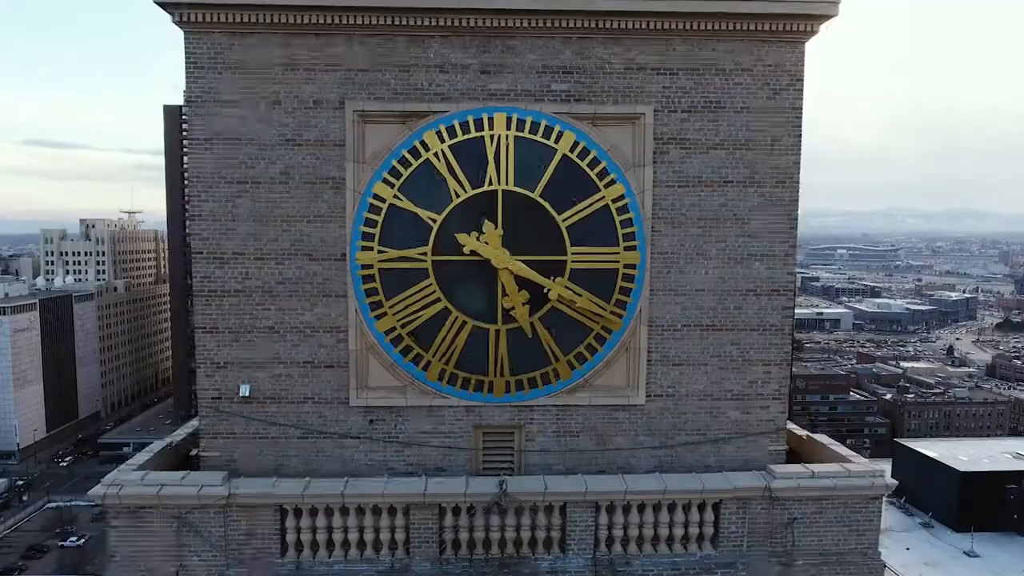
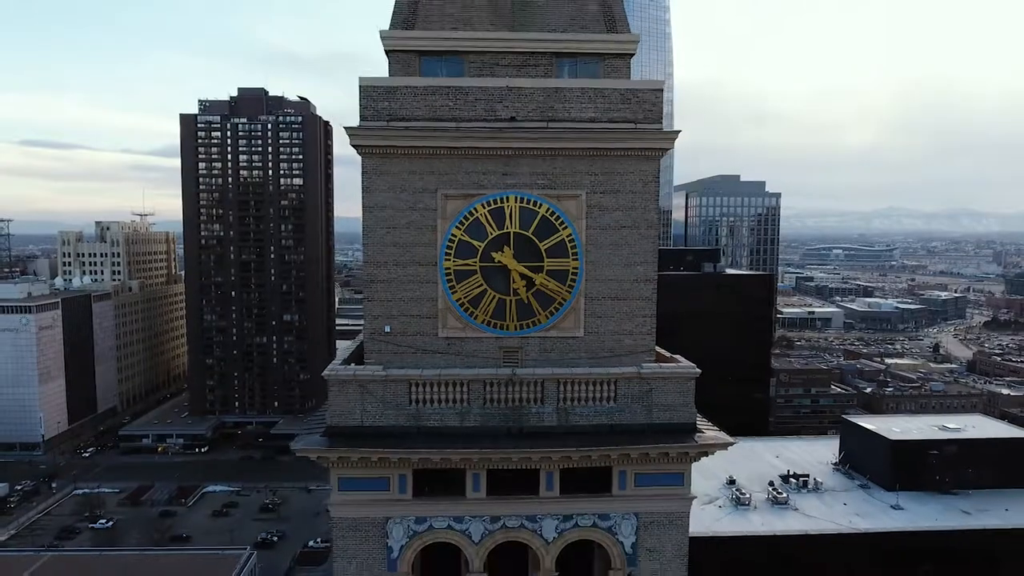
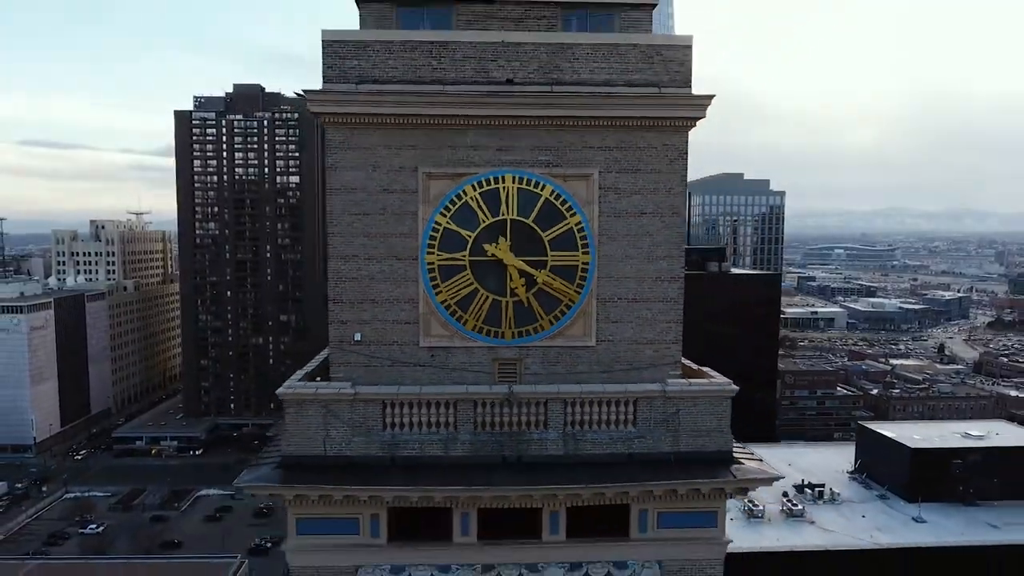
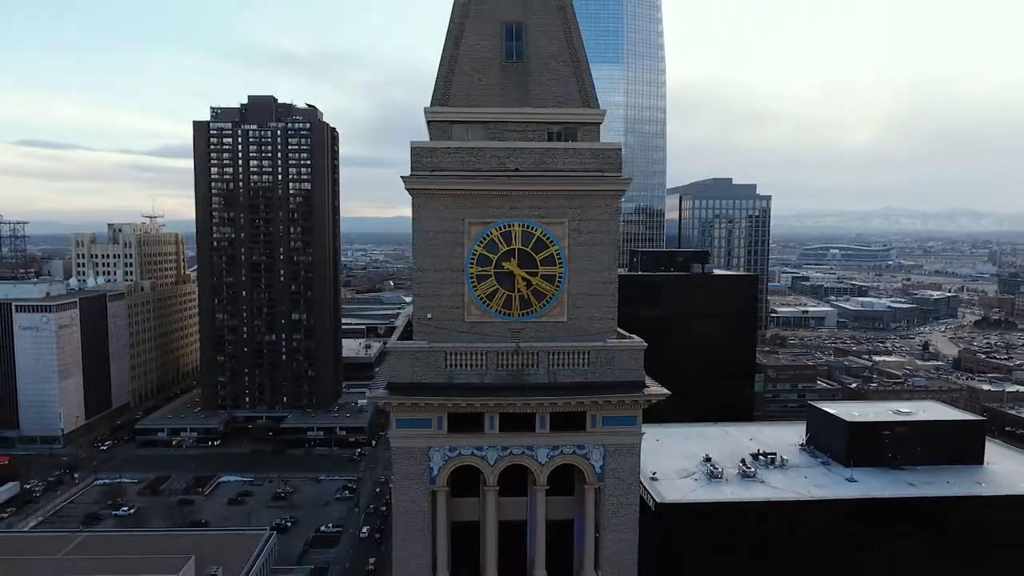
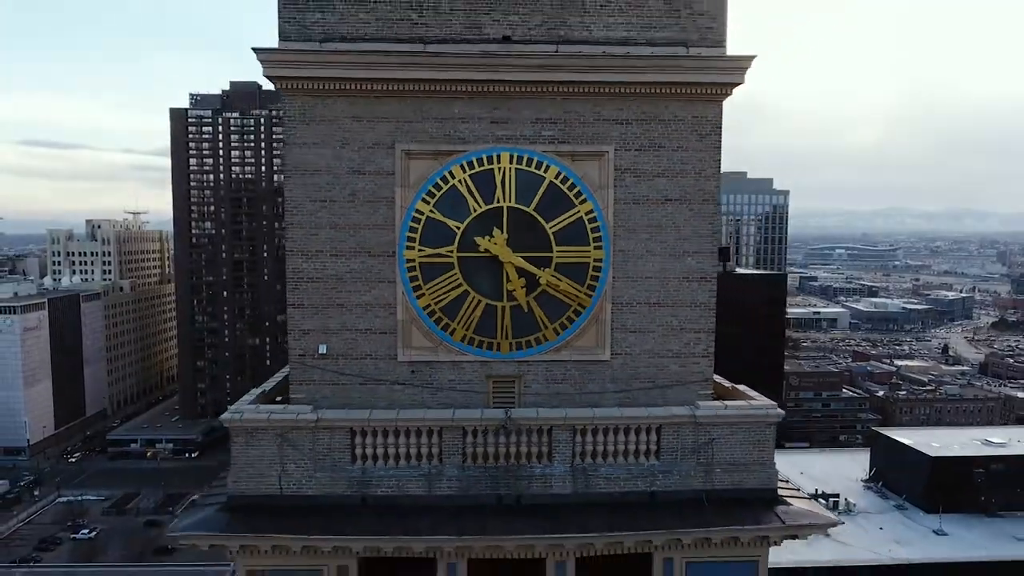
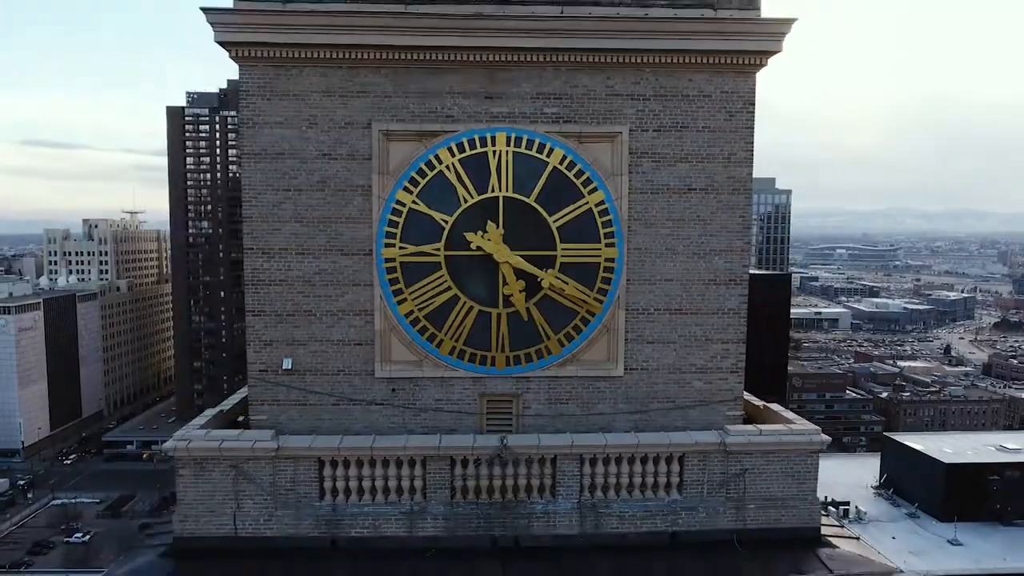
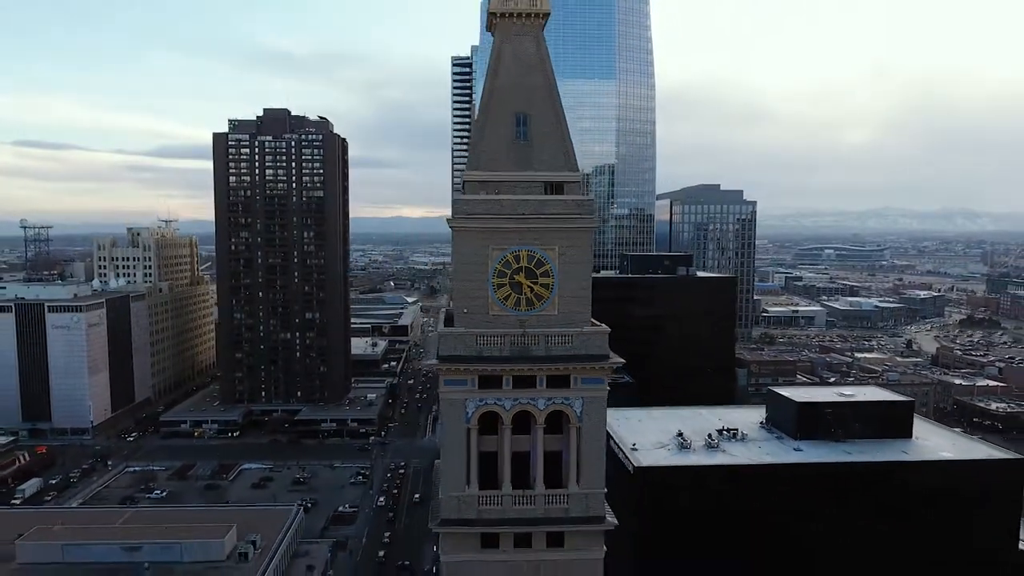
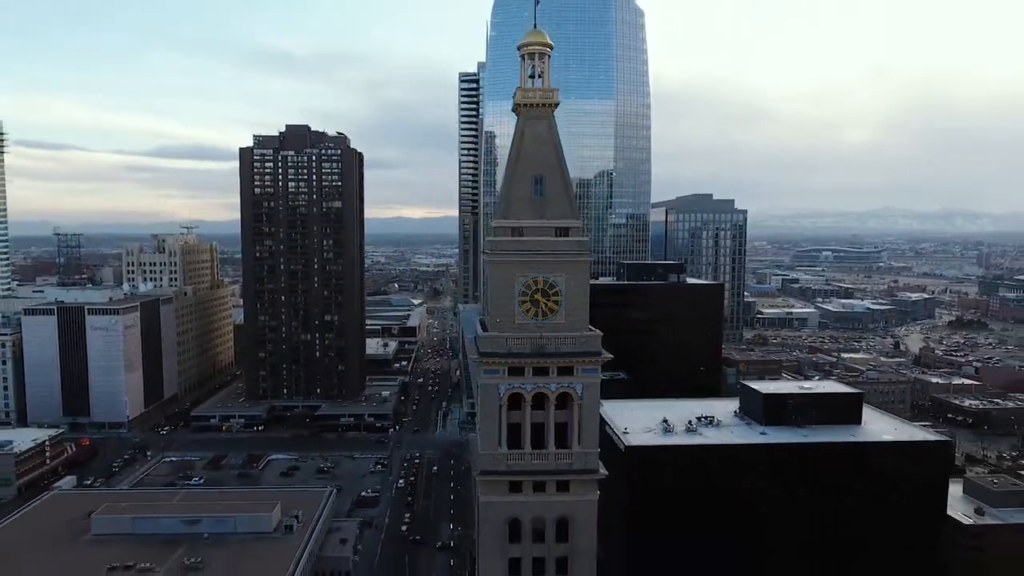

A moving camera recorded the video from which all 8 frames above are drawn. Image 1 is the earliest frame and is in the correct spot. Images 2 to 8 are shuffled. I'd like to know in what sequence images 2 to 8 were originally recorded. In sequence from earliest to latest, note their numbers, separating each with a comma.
6, 5, 3, 2, 4, 7, 8
